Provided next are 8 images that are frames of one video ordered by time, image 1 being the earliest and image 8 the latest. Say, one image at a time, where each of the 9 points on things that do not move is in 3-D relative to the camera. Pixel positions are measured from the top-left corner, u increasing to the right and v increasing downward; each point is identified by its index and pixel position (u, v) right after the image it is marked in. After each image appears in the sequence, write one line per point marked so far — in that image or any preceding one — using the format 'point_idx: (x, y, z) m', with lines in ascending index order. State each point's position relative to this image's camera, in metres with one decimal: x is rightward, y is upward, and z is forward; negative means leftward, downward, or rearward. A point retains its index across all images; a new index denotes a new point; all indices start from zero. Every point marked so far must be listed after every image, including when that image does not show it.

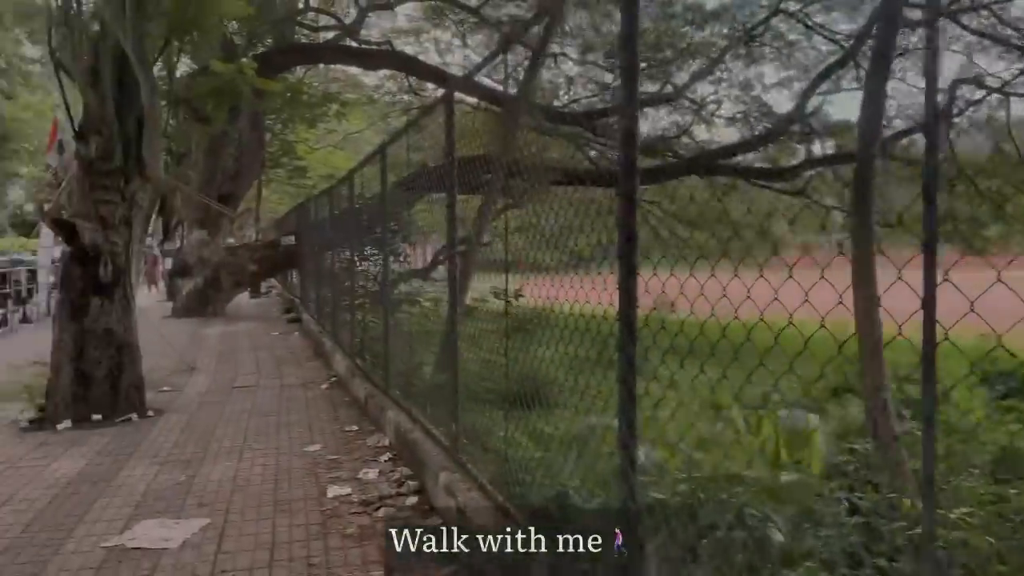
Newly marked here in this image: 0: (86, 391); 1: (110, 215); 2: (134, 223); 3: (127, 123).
0: (-4.3, -1.1, +8.1) m
1: (-4.1, +0.7, +8.2) m
2: (-4.0, +0.7, +8.4) m
3: (-4.1, +1.7, +8.4) m
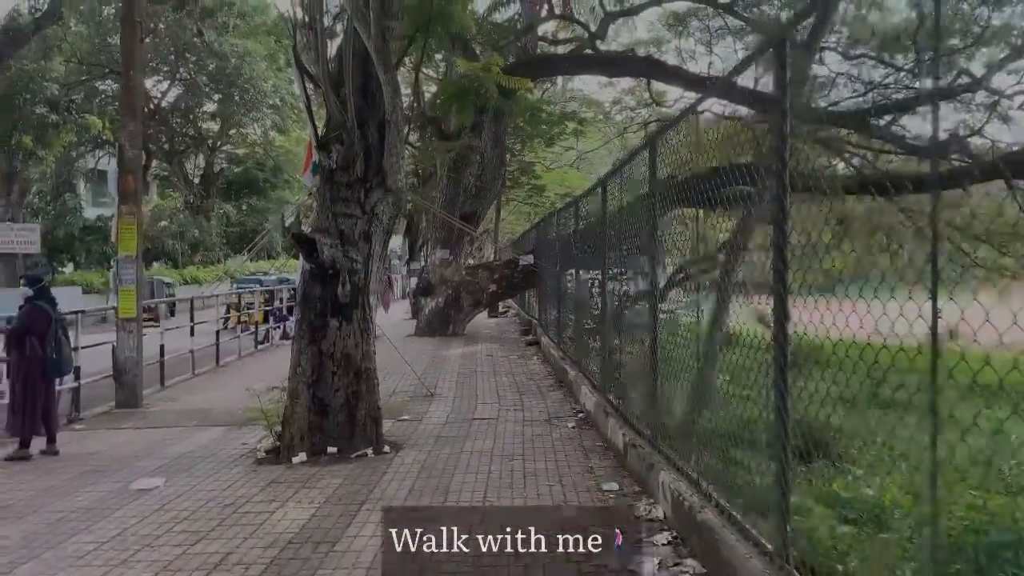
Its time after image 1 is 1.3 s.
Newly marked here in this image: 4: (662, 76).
0: (-1.8, -1.2, +7.4) m
1: (-1.5, +0.5, +7.5) m
2: (-1.3, +0.5, +7.7) m
3: (-1.4, +1.5, +7.7) m
4: (+2.6, +3.7, +13.9) m
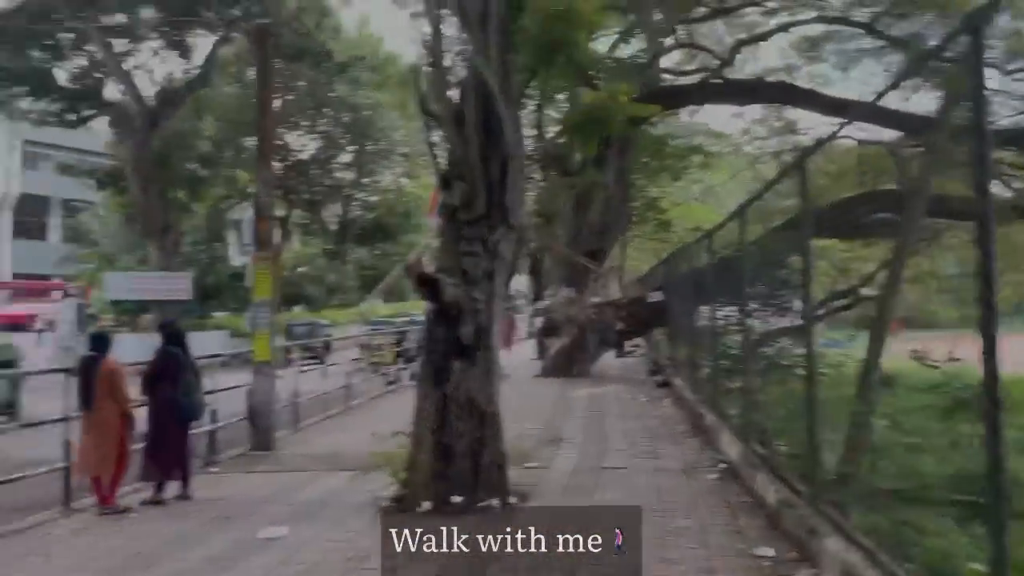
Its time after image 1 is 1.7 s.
0: (-0.6, -1.6, +7.1) m
1: (-0.4, +0.2, +7.3) m
2: (-0.1, +0.1, +7.4) m
3: (-0.2, +1.1, +7.5) m
4: (+4.7, +3.1, +13.1) m
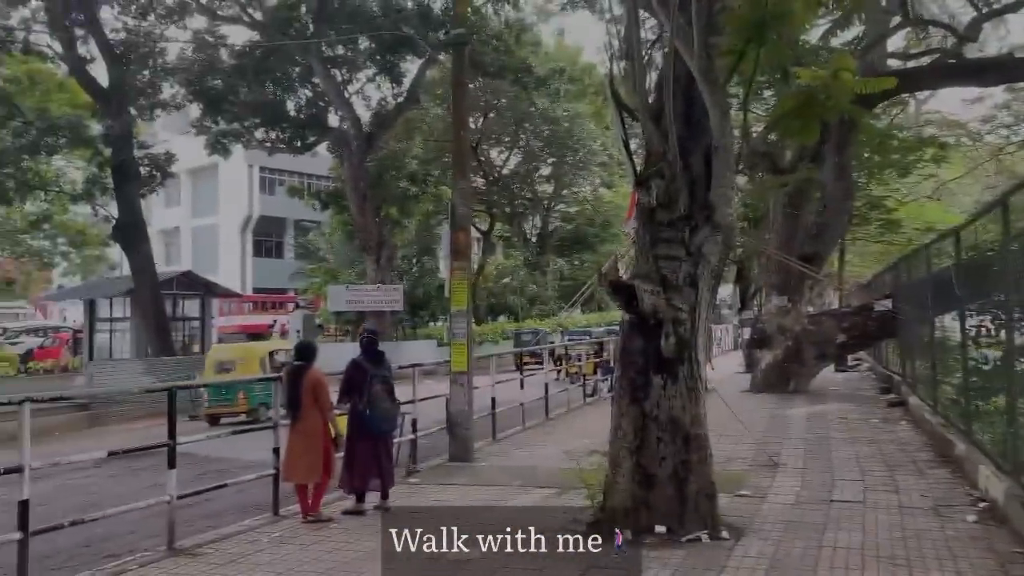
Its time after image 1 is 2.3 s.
0: (+1.1, -1.7, +6.5) m
1: (+1.3, +0.1, +6.6) m
2: (+1.6, 0.0, +6.7) m
3: (+1.6, +1.1, +6.8) m
4: (+7.7, +3.0, +11.0) m
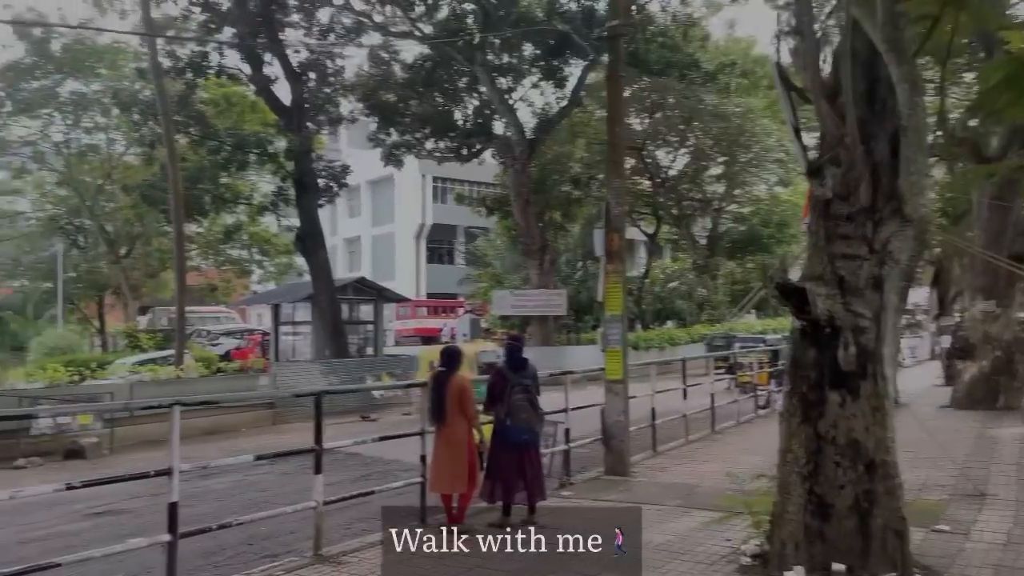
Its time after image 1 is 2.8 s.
0: (+2.2, -1.7, +5.7) m
1: (+2.5, +0.1, +5.8) m
2: (+2.8, 0.0, +5.8) m
3: (+2.7, +1.1, +5.9) m
4: (+9.6, +3.0, +8.8) m
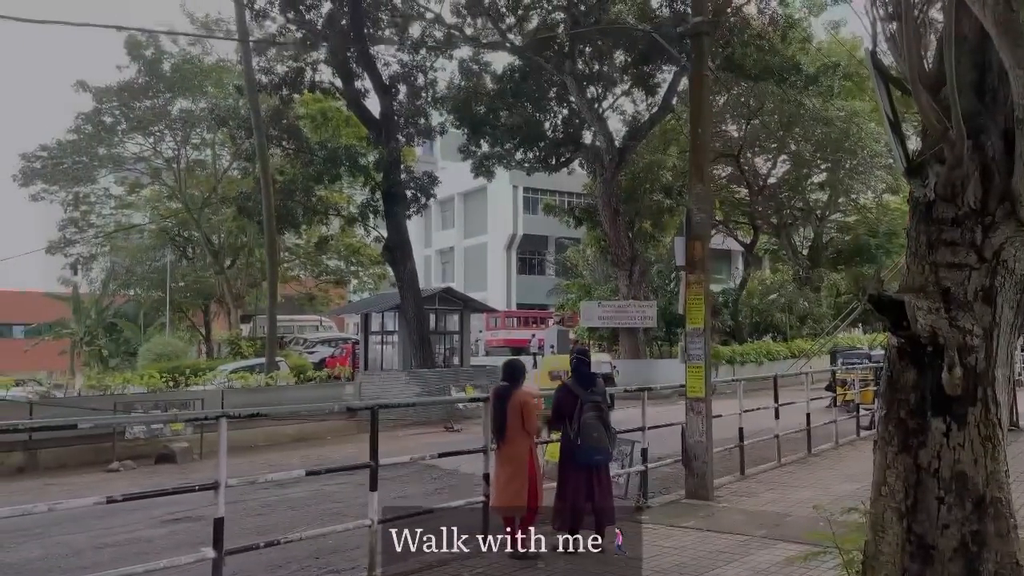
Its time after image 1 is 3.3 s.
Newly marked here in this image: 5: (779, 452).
0: (+2.6, -1.8, +5.0) m
1: (+2.9, 0.0, +5.1) m
2: (+3.2, -0.1, +5.1) m
3: (+3.1, +1.0, +5.2) m
4: (+10.3, +2.8, +7.3) m
5: (+3.9, -2.4, +11.7) m
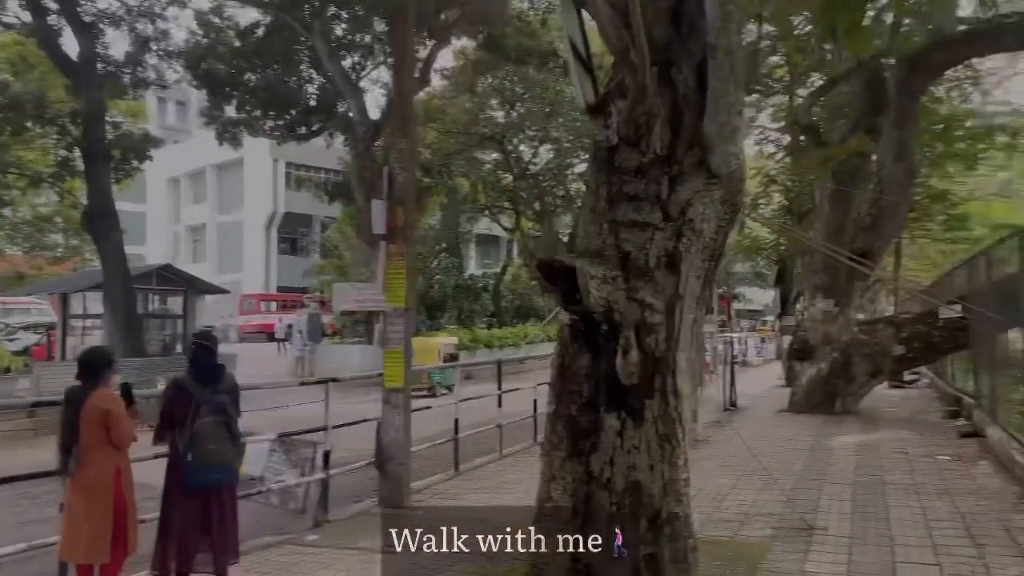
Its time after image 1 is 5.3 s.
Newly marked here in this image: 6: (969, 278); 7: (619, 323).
0: (+0.4, -1.6, +4.0) m
1: (+0.7, +0.2, +4.1) m
2: (+0.9, +0.1, +4.2) m
3: (+0.9, +1.2, +4.3) m
4: (+7.3, +3.0, +8.2) m
5: (-0.1, -2.1, +10.8) m
6: (+8.0, +0.1, +14.0) m
7: (+0.6, -0.2, +4.1) m
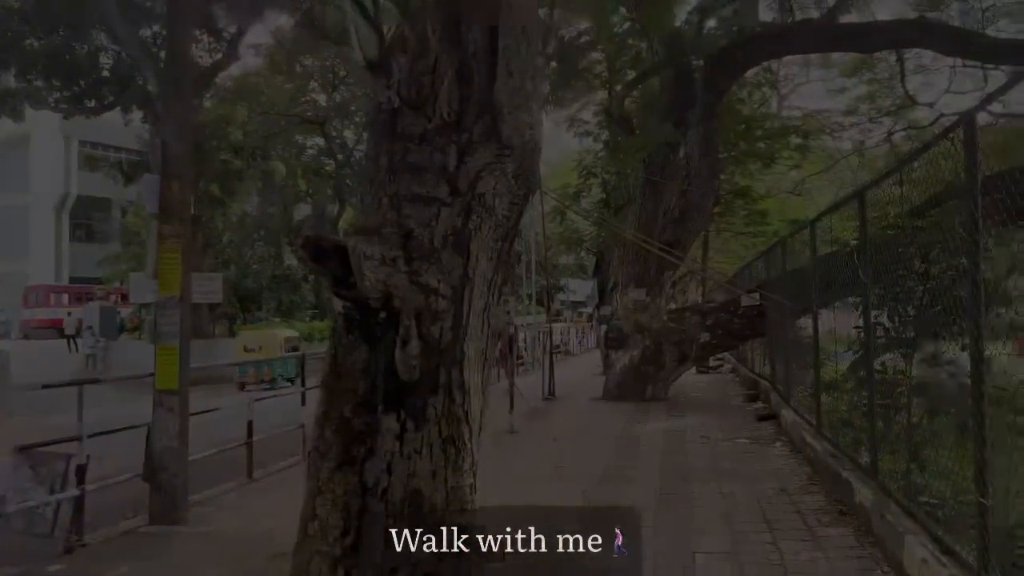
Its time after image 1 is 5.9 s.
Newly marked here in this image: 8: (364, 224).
0: (-0.6, -1.5, +3.5) m
1: (-0.4, +0.3, +3.6) m
2: (-0.1, +0.2, +3.8) m
3: (-0.2, +1.2, +3.8) m
4: (+5.2, +3.1, +9.0) m
5: (-2.6, -2.0, +10.0) m
6: (+4.7, +0.3, +14.8) m
7: (-0.5, -0.1, +3.6) m
8: (-0.7, +0.3, +3.7) m
